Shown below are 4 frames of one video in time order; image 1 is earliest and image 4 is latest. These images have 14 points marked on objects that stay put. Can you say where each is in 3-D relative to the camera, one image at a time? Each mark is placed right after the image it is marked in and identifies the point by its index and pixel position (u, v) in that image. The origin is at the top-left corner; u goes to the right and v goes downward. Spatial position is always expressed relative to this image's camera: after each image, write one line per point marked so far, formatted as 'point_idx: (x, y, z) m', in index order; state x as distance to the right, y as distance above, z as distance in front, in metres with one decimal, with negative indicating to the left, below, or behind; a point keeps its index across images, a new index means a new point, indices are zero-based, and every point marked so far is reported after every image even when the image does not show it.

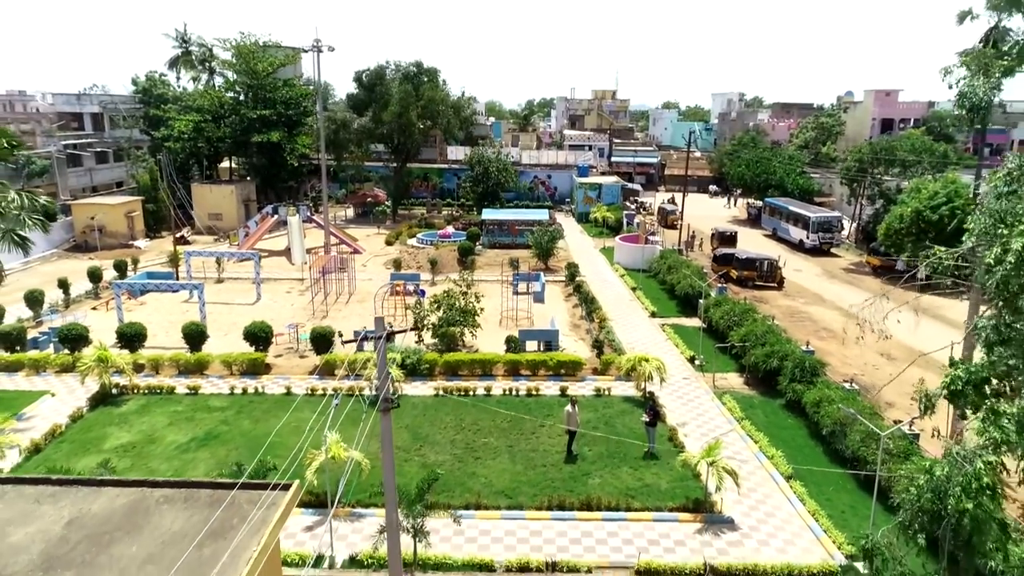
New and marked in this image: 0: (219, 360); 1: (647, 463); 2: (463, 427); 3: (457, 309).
0: (-6.9, -1.7, +17.7) m
1: (+2.3, -3.1, +13.1) m
2: (-0.9, -2.7, +14.8) m
3: (-1.4, -0.6, +19.1) m
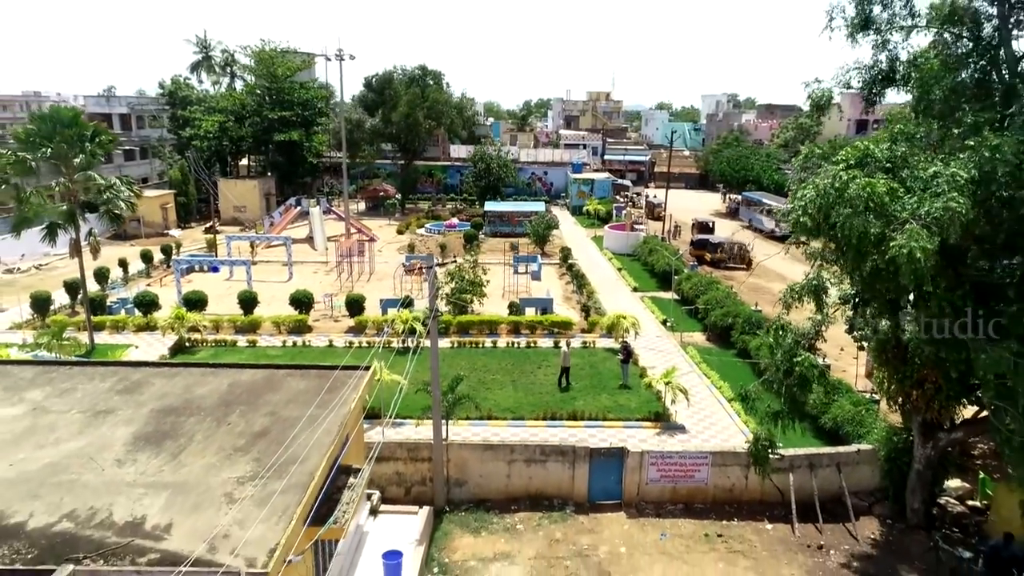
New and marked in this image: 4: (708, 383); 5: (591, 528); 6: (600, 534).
0: (-6.8, -0.9, +21.3) m
1: (+2.4, -2.3, +16.7) m
2: (-0.9, -1.9, +18.4) m
3: (-1.4, +0.2, +22.7) m
4: (+4.4, -2.1, +17.0) m
5: (+1.2, -3.6, +11.5) m
6: (+1.3, -3.7, +11.3) m
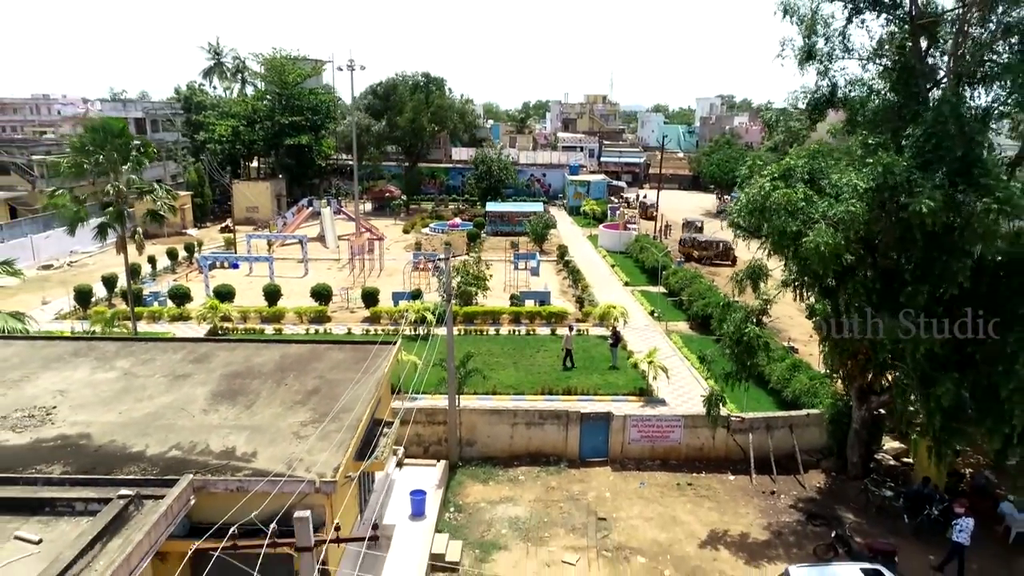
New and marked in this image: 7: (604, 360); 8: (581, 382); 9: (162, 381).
0: (-6.8, -0.7, +23.5) m
1: (+2.5, -2.1, +18.9) m
2: (-0.8, -1.7, +20.6) m
3: (-1.3, +0.4, +24.9) m
4: (+4.5, -1.9, +19.2) m
5: (+1.3, -3.4, +13.6) m
6: (+1.4, -3.5, +13.5) m
7: (+2.4, -1.9, +19.8) m
8: (+1.7, -2.2, +18.1) m
9: (-5.4, -1.4, +11.5) m
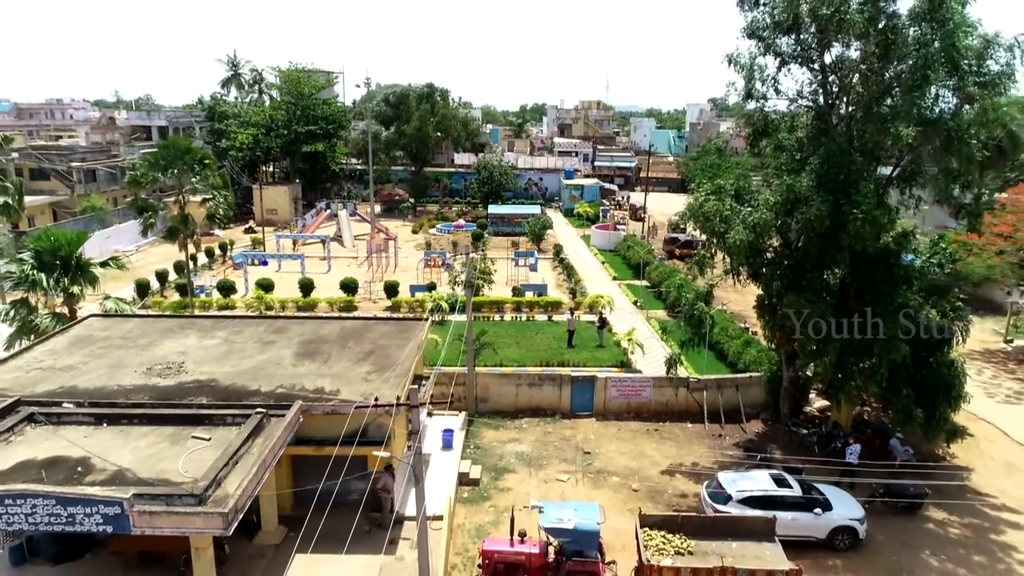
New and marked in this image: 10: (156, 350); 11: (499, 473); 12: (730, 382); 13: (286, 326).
0: (-6.7, -0.5, +27.2) m
1: (+2.6, -1.8, +22.6) m
2: (-0.7, -1.5, +24.3) m
3: (-1.2, +0.7, +28.6) m
4: (+4.6, -1.7, +23.0) m
5: (+1.4, -3.2, +17.4) m
6: (+1.5, -3.2, +17.2) m
7: (+2.5, -1.6, +23.5) m
8: (+1.8, -2.0, +21.9) m
9: (-5.2, -1.2, +15.3) m
10: (-7.0, -1.2, +14.9) m
11: (-0.3, -3.7, +15.2) m
12: (+5.1, -2.2, +17.8) m
13: (-4.9, -0.9, +16.5) m
